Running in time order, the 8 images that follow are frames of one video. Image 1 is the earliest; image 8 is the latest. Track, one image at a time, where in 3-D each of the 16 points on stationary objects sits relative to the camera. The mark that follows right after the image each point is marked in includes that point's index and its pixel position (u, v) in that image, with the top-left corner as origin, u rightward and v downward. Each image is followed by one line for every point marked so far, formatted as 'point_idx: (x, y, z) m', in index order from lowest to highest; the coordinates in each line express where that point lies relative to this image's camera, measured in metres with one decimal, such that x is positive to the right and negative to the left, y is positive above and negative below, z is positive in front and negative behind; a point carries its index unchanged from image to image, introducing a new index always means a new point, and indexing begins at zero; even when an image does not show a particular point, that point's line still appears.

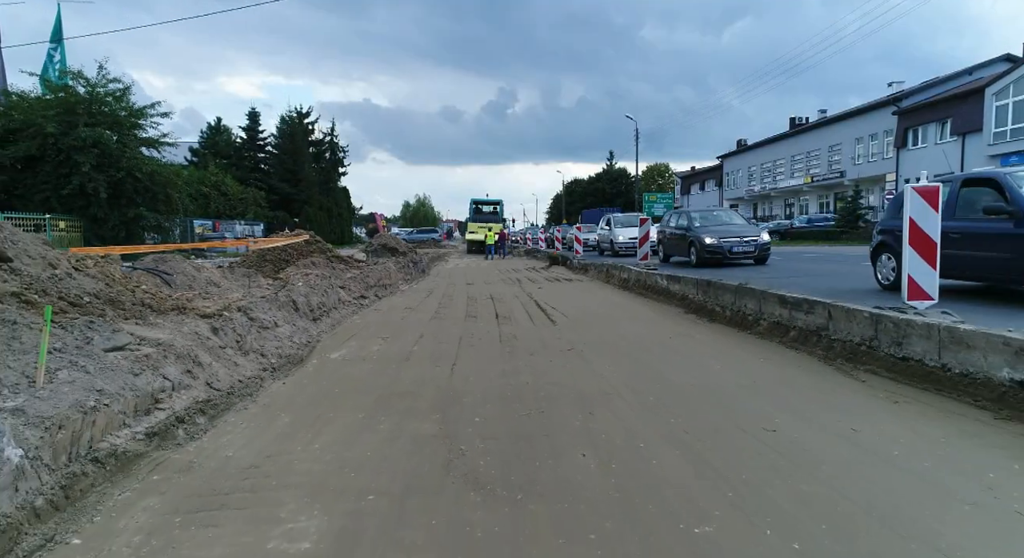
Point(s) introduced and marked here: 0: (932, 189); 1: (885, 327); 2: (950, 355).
0: (+4.5, +1.0, +6.3) m
1: (+3.8, -0.5, +6.2) m
2: (+3.9, -0.7, +5.3) m
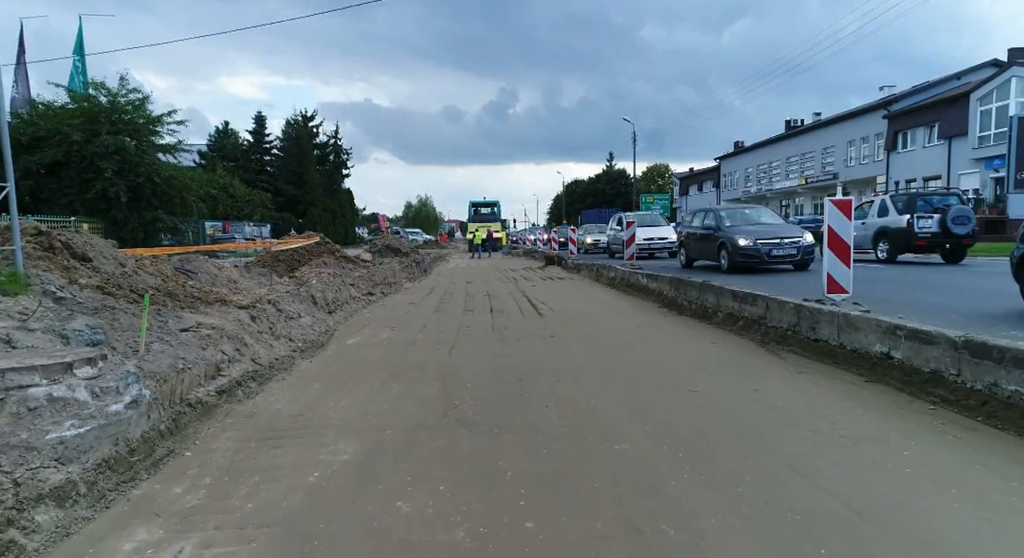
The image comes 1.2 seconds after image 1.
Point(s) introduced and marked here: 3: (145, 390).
0: (+4.3, +1.0, +7.7) m
1: (+3.6, -0.5, +7.6) m
2: (+3.7, -0.6, +6.7) m
3: (-2.8, -0.8, +4.5) m
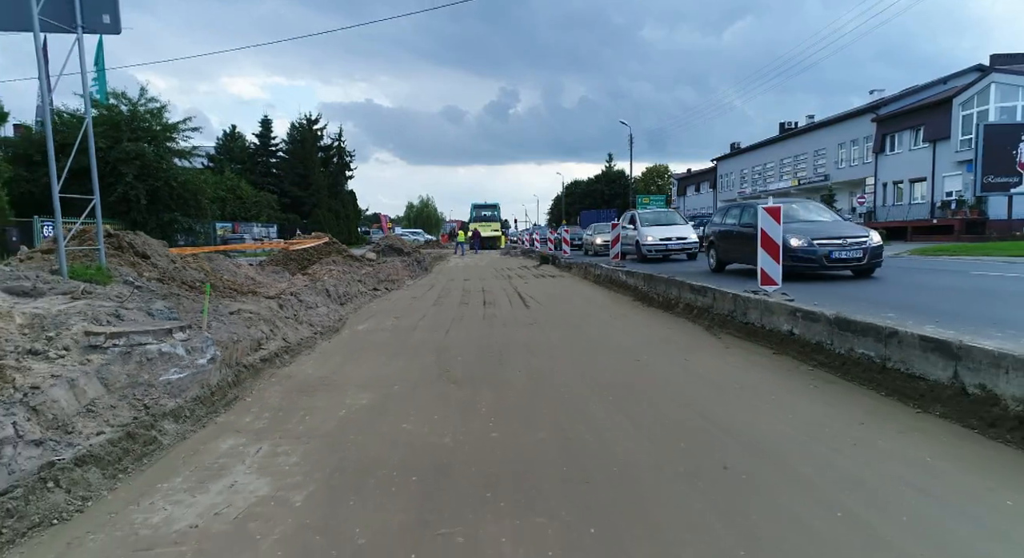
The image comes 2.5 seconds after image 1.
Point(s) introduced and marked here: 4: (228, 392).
0: (+4.1, +1.1, +9.2) m
1: (+3.4, -0.4, +9.1) m
2: (+3.5, -0.5, +8.2) m
3: (-3.0, -0.7, +6.0) m
4: (-2.7, -1.1, +5.8) m
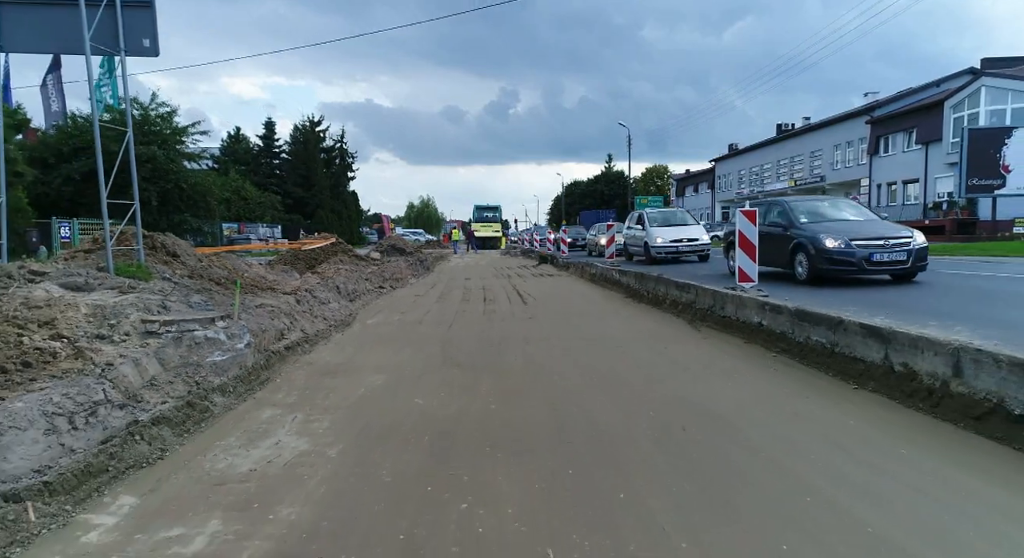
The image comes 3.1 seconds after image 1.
0: (+4.1, +1.2, +10.1) m
1: (+3.4, -0.3, +9.9) m
2: (+3.4, -0.5, +9.1) m
3: (-3.0, -0.7, +6.9) m
4: (-2.8, -1.0, +6.6) m
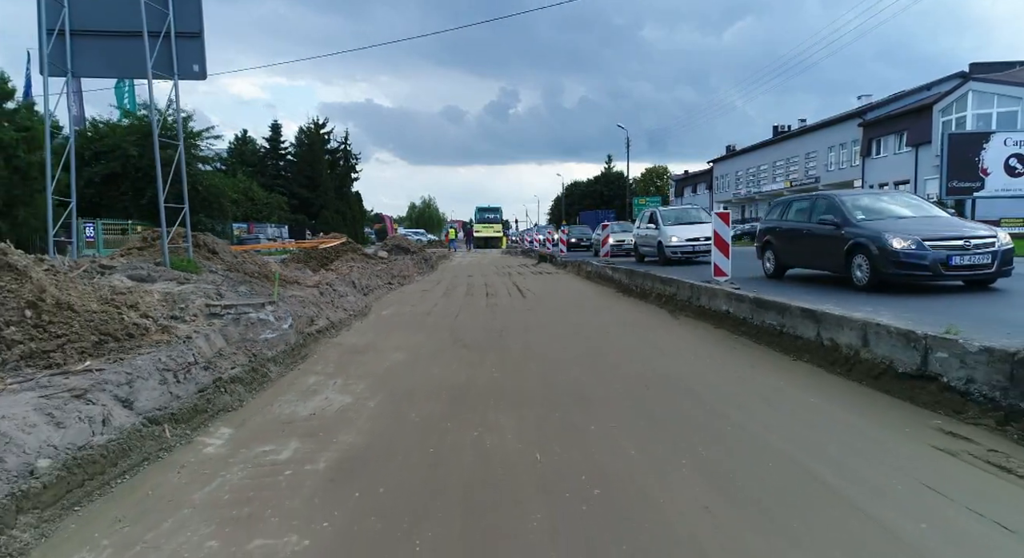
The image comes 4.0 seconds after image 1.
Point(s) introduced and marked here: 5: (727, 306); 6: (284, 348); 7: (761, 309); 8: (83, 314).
0: (+4.1, +1.3, +11.3) m
1: (+3.4, -0.2, +11.2) m
2: (+3.4, -0.4, +10.3) m
3: (-3.0, -0.6, +8.1) m
4: (-2.8, -0.9, +7.9) m
5: (+3.4, -0.4, +9.6) m
6: (-2.8, -0.9, +7.4) m
7: (+3.5, -0.4, +8.3) m
8: (-4.2, -0.3, +5.9) m
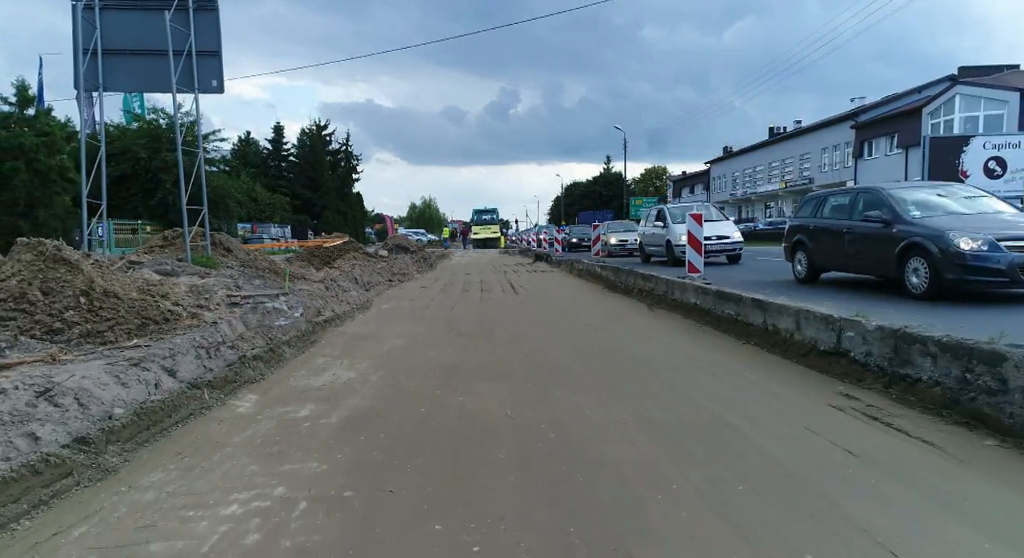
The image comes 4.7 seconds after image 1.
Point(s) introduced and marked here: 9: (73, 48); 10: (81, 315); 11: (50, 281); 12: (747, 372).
0: (+3.9, +1.4, +12.3) m
1: (+3.2, -0.1, +12.2) m
2: (+3.2, -0.3, +11.3) m
3: (-3.2, -0.5, +9.1) m
4: (-3.0, -0.8, +8.9) m
5: (+3.2, -0.4, +10.6) m
6: (-3.0, -0.8, +8.4) m
7: (+3.3, -0.3, +9.3) m
8: (-4.4, -0.2, +6.9) m
9: (-6.9, +3.6, +9.4) m
10: (-4.5, -0.4, +6.3) m
11: (-5.1, 0.0, +6.6) m
12: (+2.6, -1.0, +6.5) m
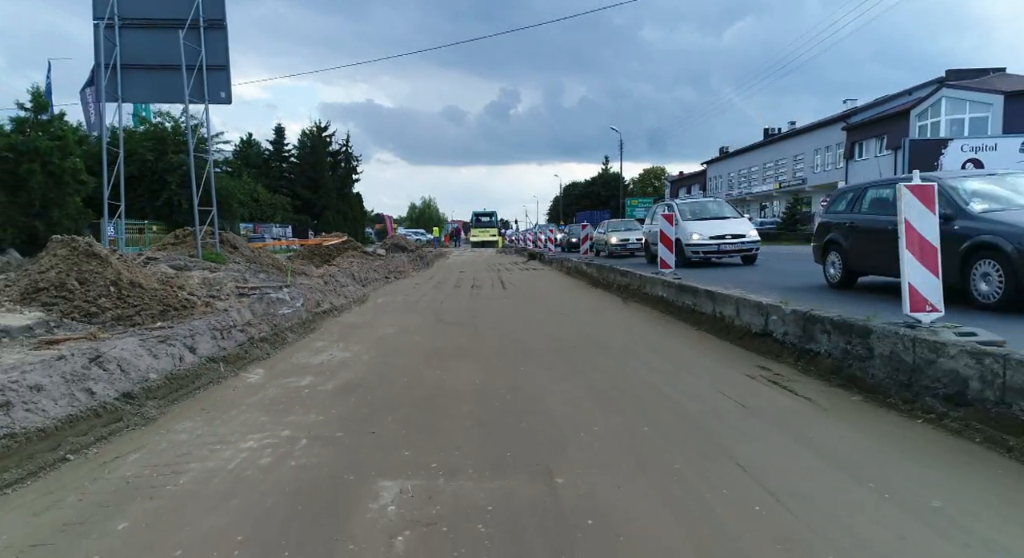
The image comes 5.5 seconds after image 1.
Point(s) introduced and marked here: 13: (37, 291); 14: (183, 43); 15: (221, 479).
0: (+3.5, +1.5, +13.3) m
1: (+2.9, 0.0, +13.1) m
2: (+2.9, -0.2, +12.3) m
3: (-3.6, -0.4, +10.1) m
4: (-3.3, -0.7, +9.9) m
5: (+2.9, -0.3, +11.5) m
6: (-3.4, -0.7, +9.4) m
7: (+3.0, -0.2, +10.3) m
8: (-4.8, -0.1, +7.8) m
9: (-7.2, +3.7, +10.3) m
10: (-4.8, -0.3, +7.3) m
11: (-5.4, +0.1, +7.6) m
12: (+2.2, -0.9, +7.5) m
13: (-5.7, -0.1, +7.2) m
14: (-6.1, +4.4, +11.0) m
15: (-1.8, -1.3, +3.8) m
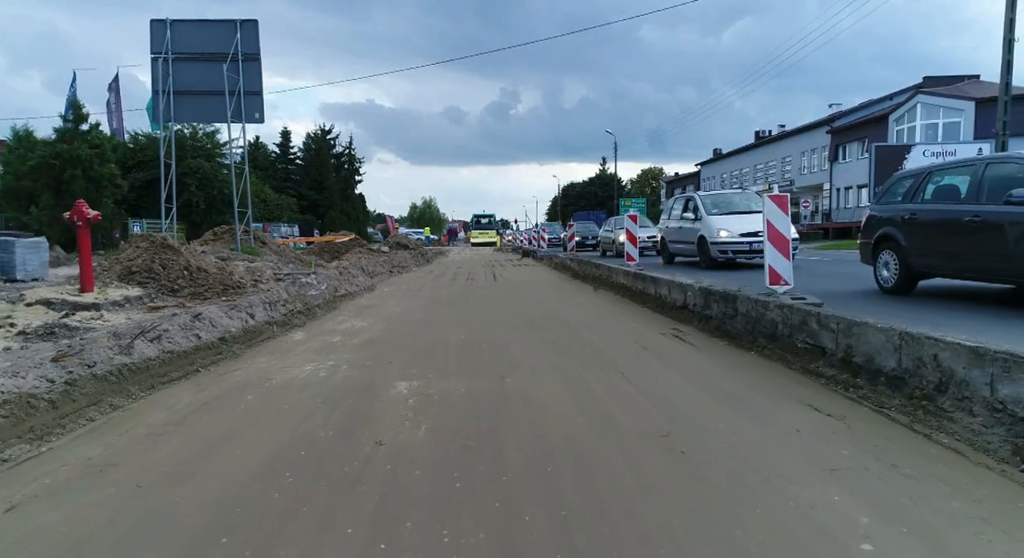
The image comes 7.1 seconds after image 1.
0: (+3.2, +1.7, +15.5) m
1: (+2.5, +0.2, +15.4) m
2: (+2.6, 0.0, +14.5) m
3: (-3.9, -0.2, +12.3) m
4: (-3.6, -0.5, +12.1) m
5: (+2.6, 0.0, +13.8) m
6: (-3.7, -0.4, +11.6) m
7: (+2.6, 0.0, +12.5) m
8: (-5.1, +0.1, +10.1) m
9: (-7.5, +3.9, +12.6) m
10: (-5.2, 0.0, +9.5) m
11: (-5.7, +0.3, +9.8) m
12: (+1.9, -0.7, +9.7) m
13: (-6.0, +0.1, +9.4) m
14: (-6.4, +4.6, +13.3) m
15: (-2.2, -1.0, +6.0) m
